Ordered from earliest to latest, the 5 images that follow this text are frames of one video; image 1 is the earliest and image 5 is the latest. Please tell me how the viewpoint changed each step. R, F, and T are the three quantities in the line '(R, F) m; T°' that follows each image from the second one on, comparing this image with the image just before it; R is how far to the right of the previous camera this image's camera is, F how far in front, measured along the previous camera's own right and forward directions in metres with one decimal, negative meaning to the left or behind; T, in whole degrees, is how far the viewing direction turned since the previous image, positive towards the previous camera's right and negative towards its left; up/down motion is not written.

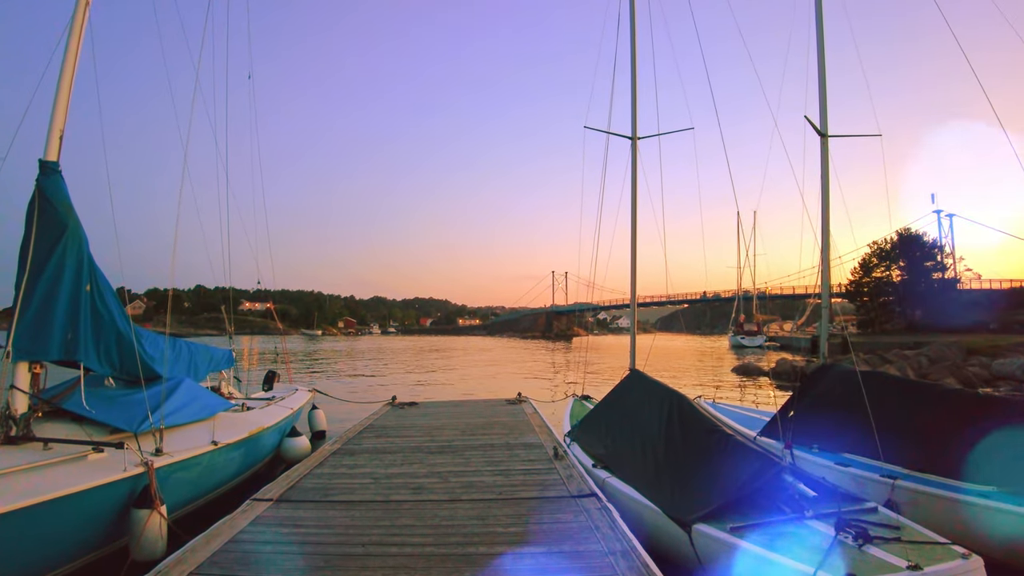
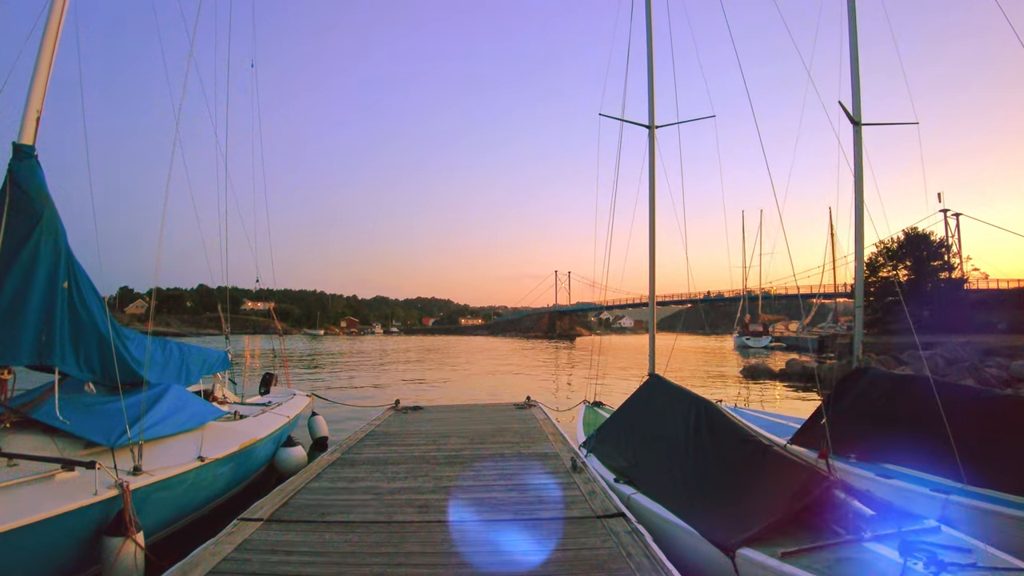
(-0.1, +0.5) m; 0°
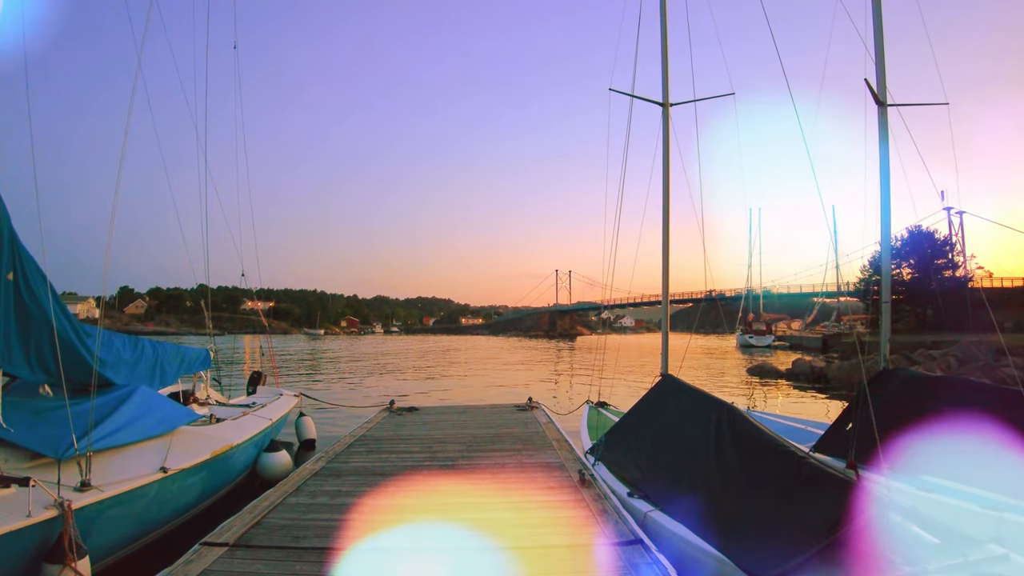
(0.0, +0.6) m; 0°
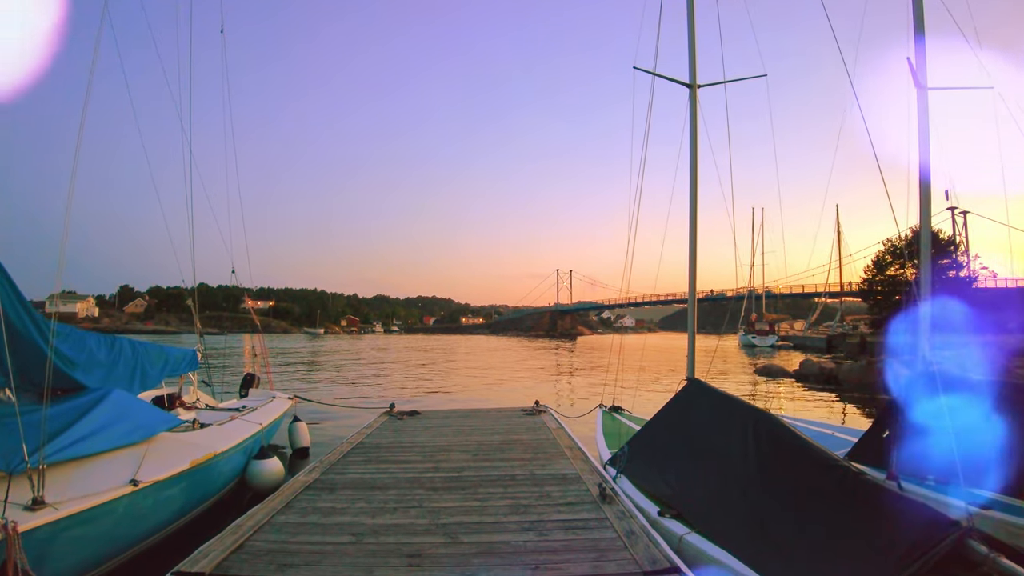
(-0.1, +0.6) m; 0°
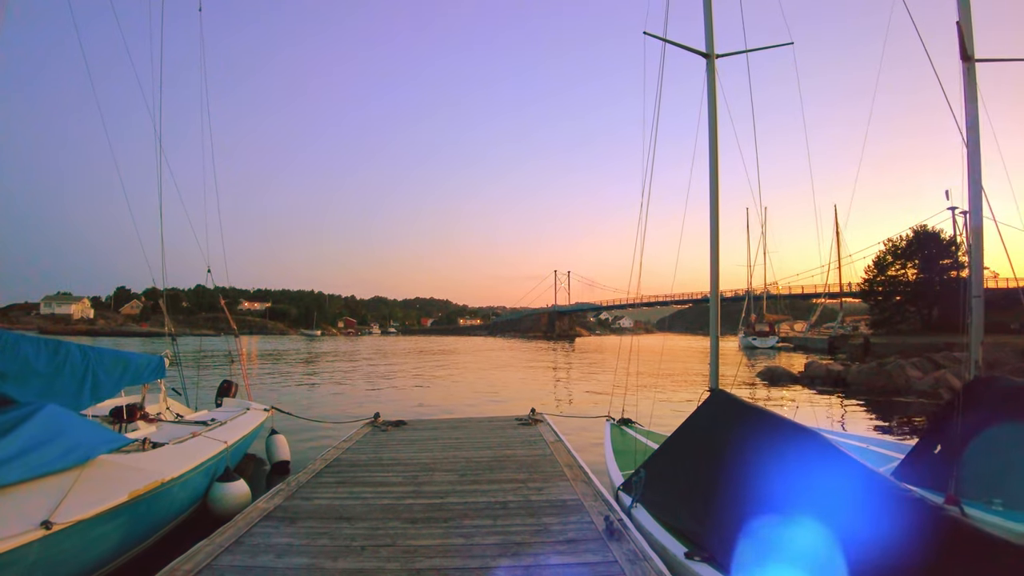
(0.0, +0.8) m; 0°
